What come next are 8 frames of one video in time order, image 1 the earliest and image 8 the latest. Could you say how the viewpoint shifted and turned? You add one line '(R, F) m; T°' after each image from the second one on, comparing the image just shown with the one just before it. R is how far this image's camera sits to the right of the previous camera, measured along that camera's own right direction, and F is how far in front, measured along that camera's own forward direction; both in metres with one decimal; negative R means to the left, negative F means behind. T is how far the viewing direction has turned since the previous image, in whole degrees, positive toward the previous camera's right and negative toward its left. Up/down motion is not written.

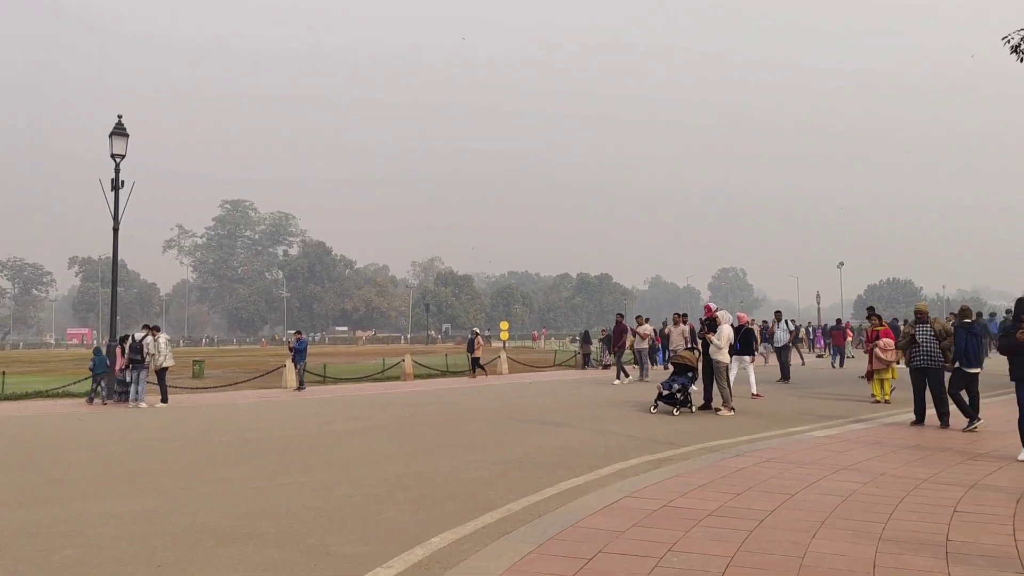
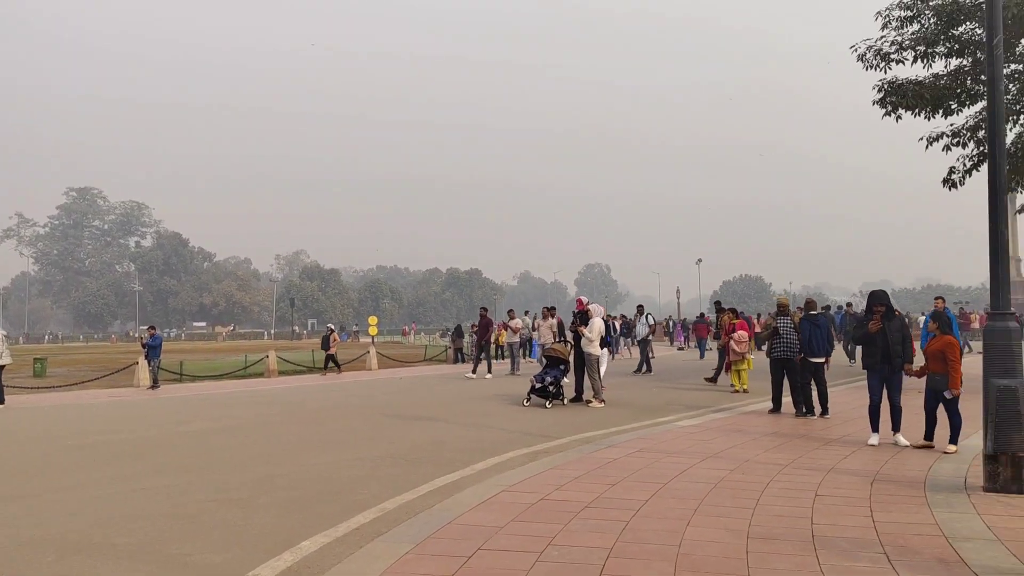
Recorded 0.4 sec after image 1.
(0.0, +0.2) m; +9°
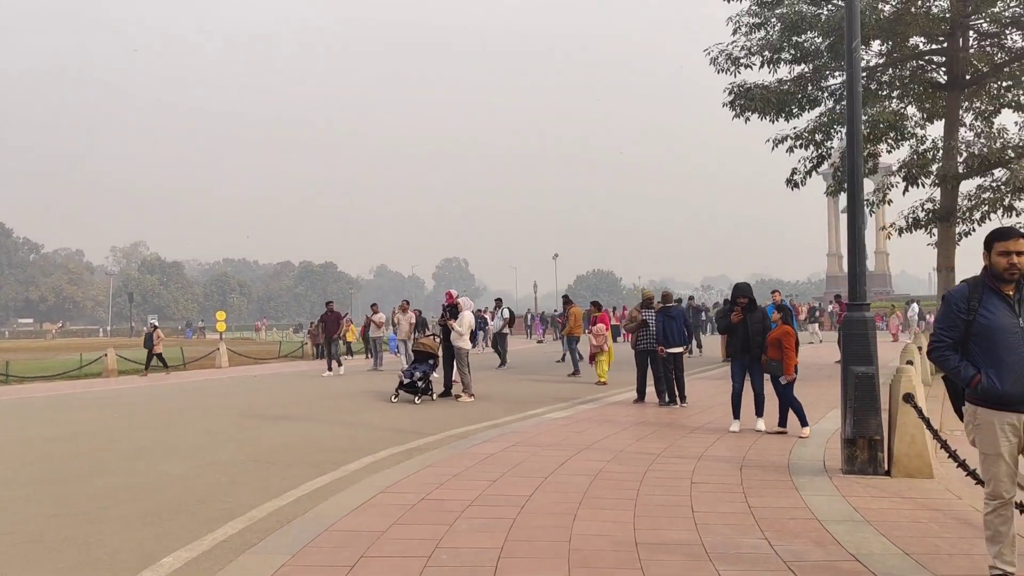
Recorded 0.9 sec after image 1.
(-0.2, +0.2) m; +10°
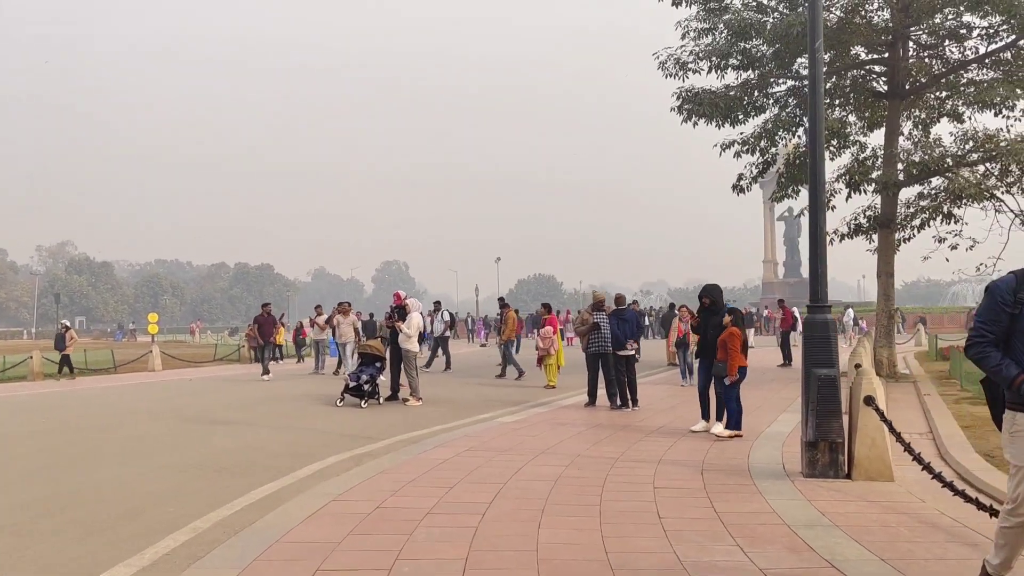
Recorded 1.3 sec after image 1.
(-0.1, +0.2) m; +4°
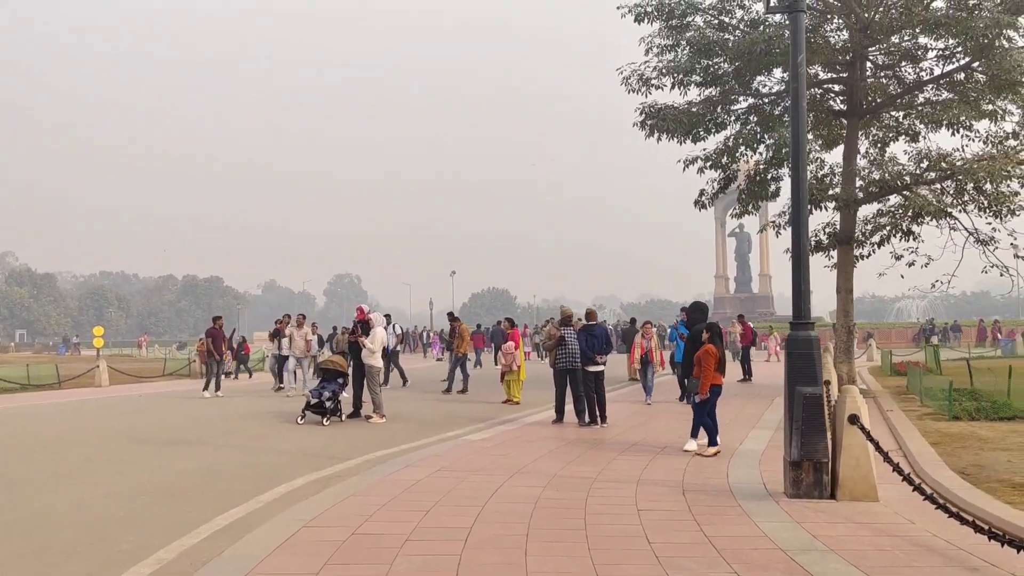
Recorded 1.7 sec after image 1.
(-0.2, +0.2) m; +3°
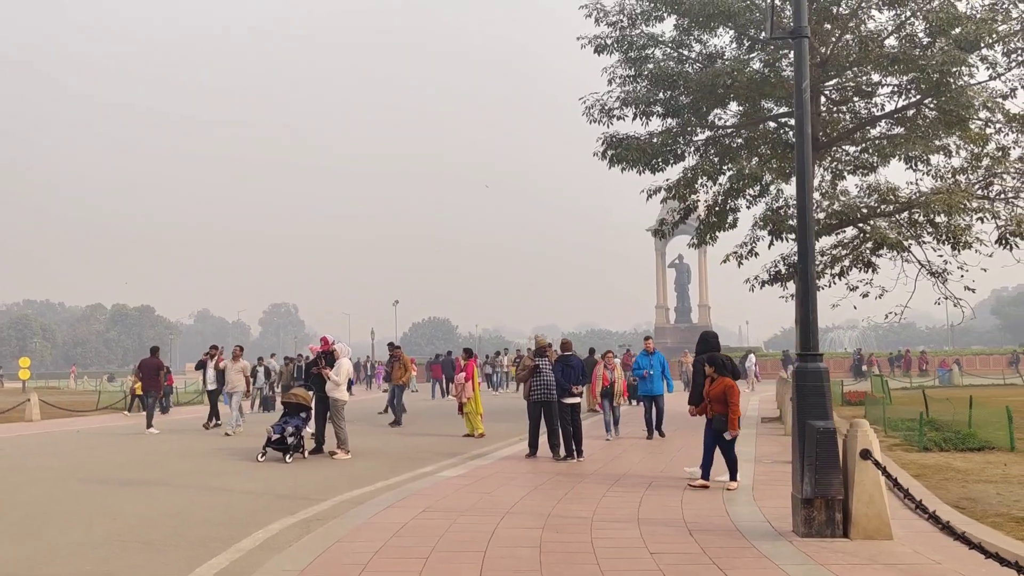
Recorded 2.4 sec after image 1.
(-0.4, +0.3) m; +4°
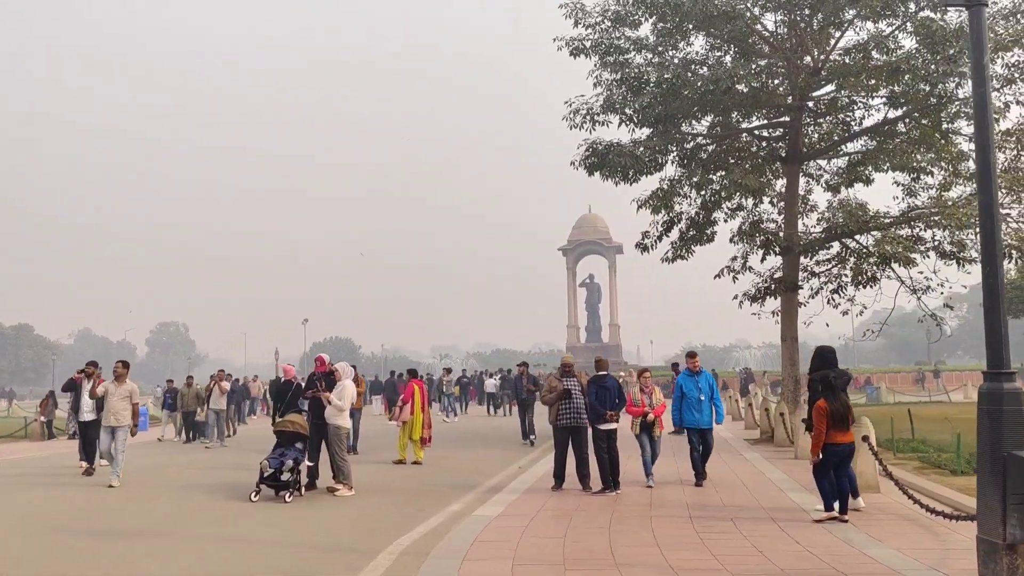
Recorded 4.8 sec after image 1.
(-1.5, +1.3) m; +7°
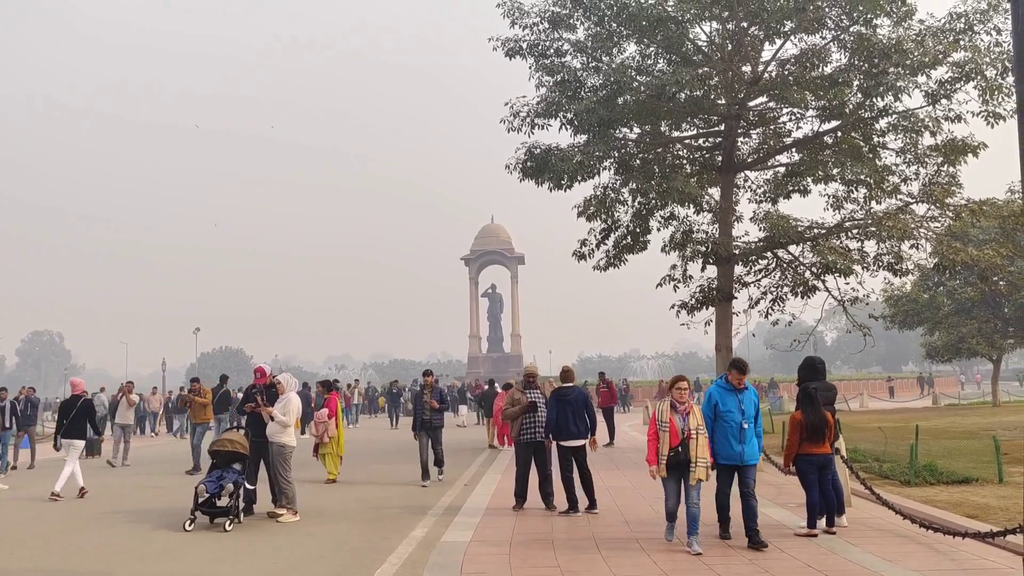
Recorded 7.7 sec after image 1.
(-0.7, +0.7) m; +7°
